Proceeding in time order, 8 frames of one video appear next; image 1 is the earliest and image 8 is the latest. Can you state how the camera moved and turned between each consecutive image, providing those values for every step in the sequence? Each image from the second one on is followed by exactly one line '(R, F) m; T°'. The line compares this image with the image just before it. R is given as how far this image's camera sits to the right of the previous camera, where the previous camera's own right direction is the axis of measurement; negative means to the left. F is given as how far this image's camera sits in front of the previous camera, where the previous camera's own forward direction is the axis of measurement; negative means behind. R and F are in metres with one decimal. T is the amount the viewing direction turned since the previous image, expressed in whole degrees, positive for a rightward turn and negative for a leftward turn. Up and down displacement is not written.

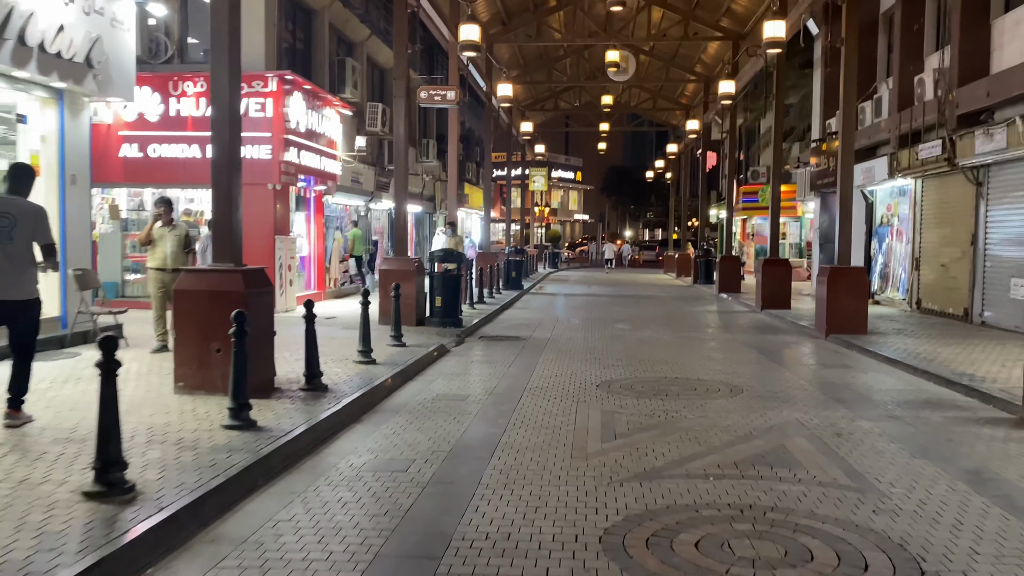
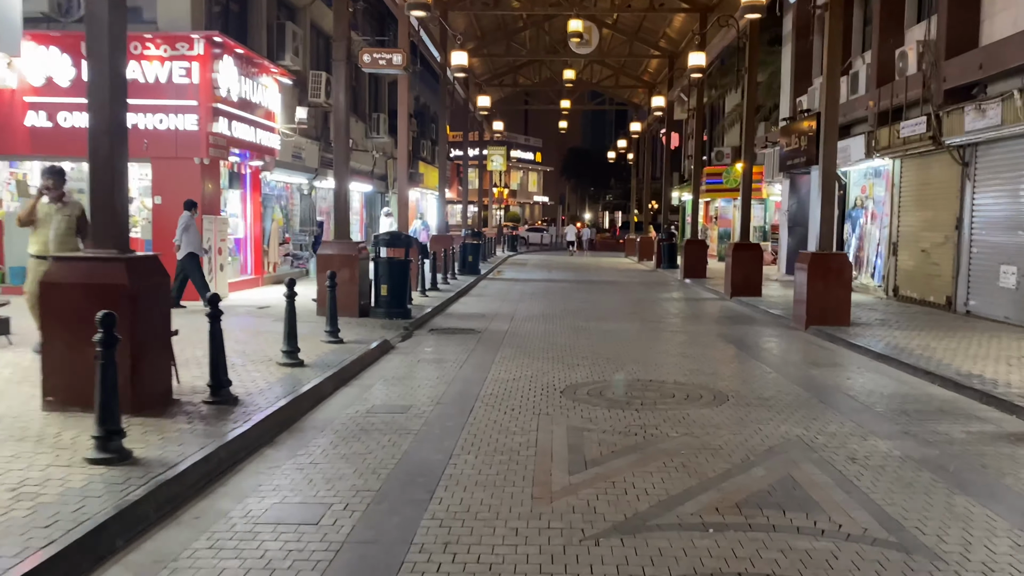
(+0.1, +1.2) m; +3°
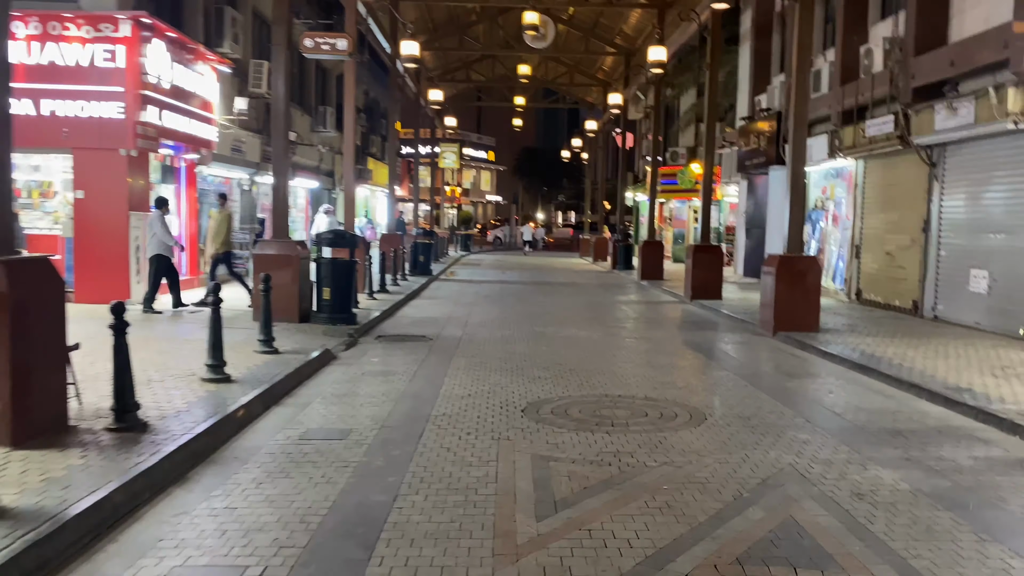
(0.0, +0.8) m; +3°
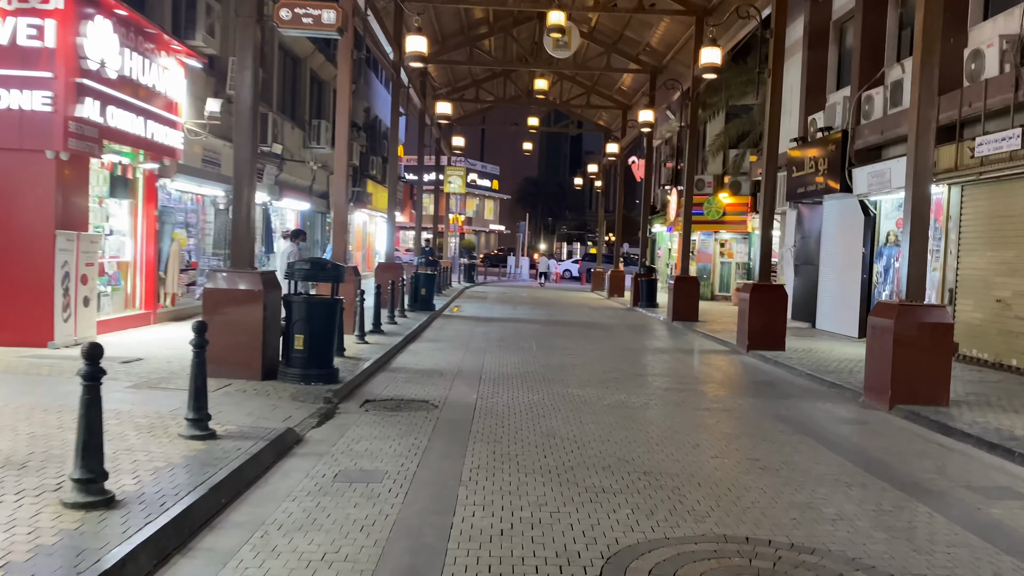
(-0.3, +2.8) m; 0°
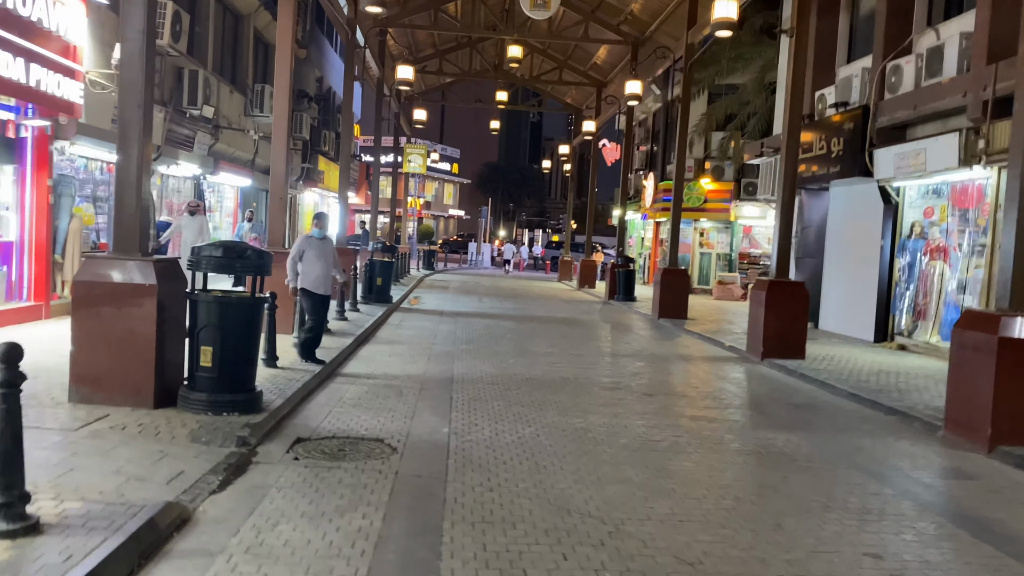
(-0.2, +2.3) m; +3°
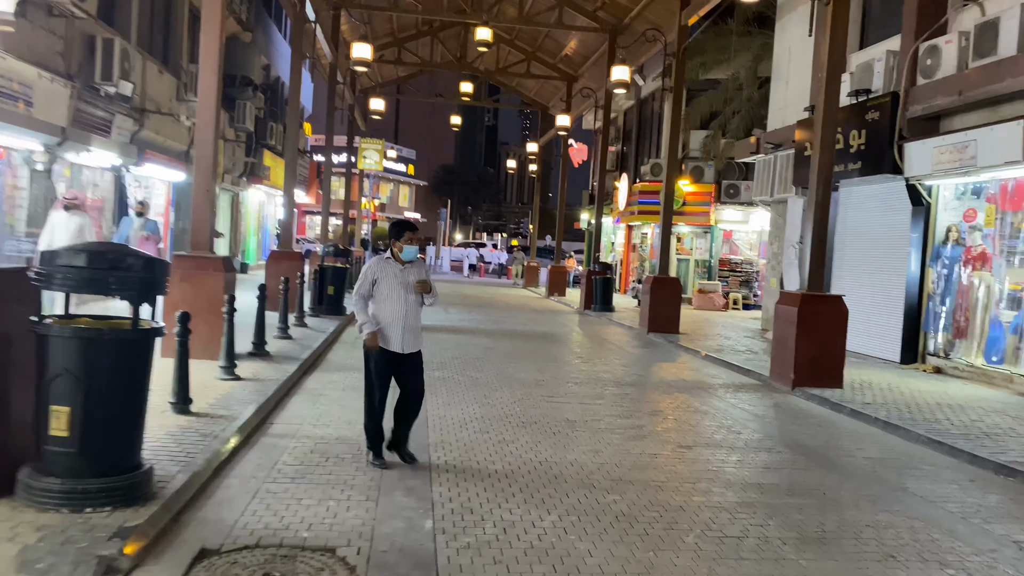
(-0.3, +2.1) m; +3°
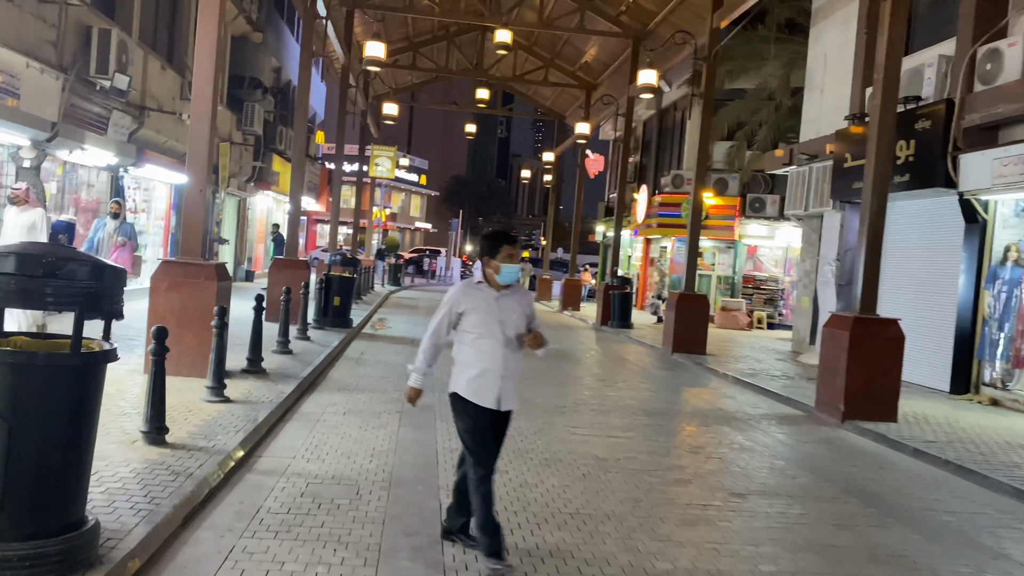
(-0.1, +0.9) m; -1°
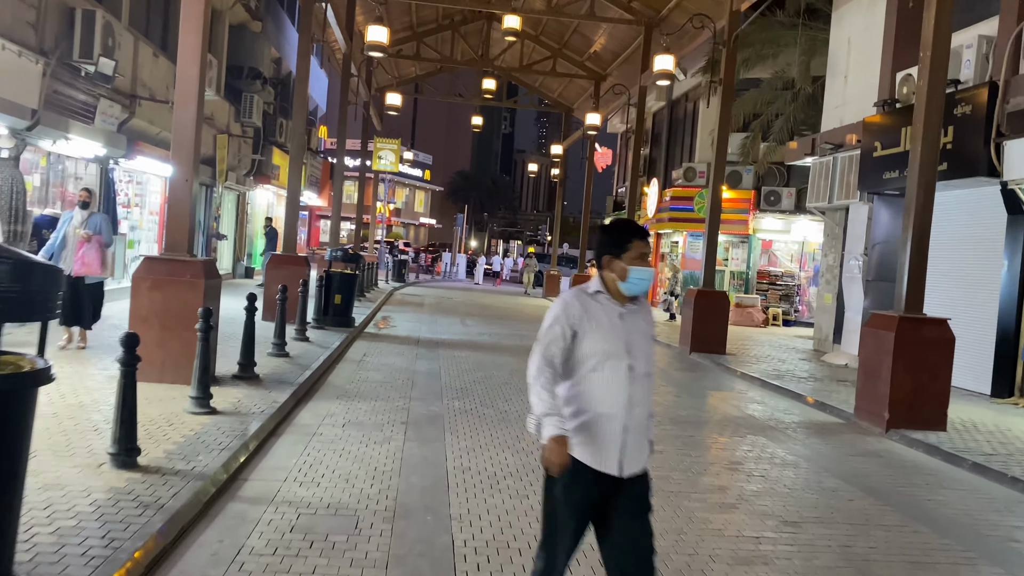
(-0.1, +0.7) m; 0°
